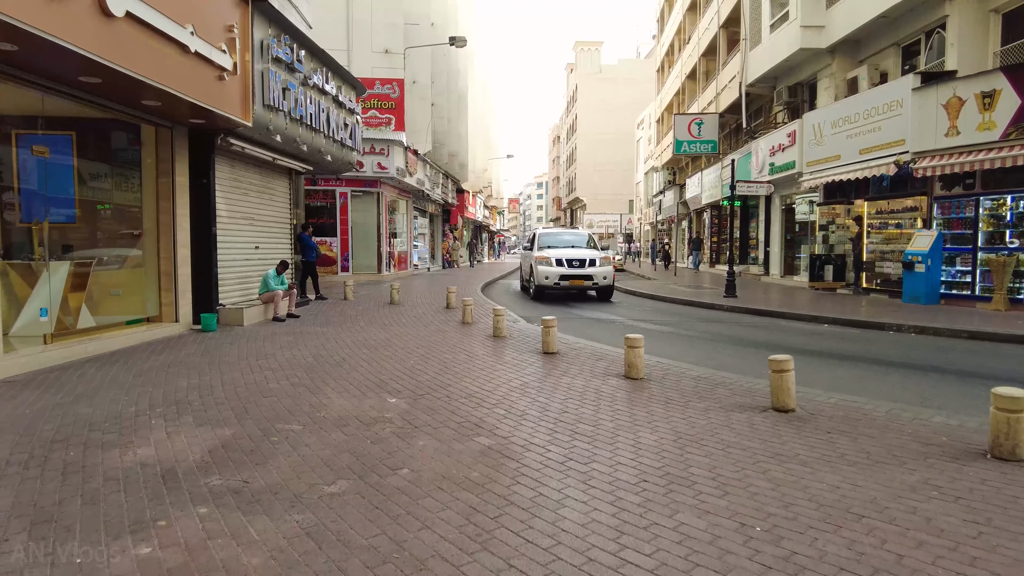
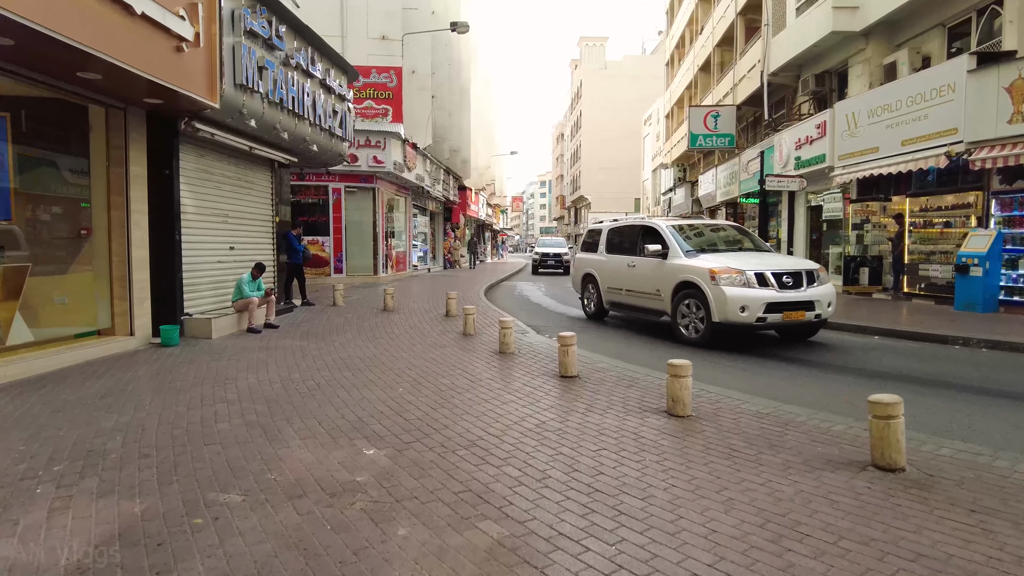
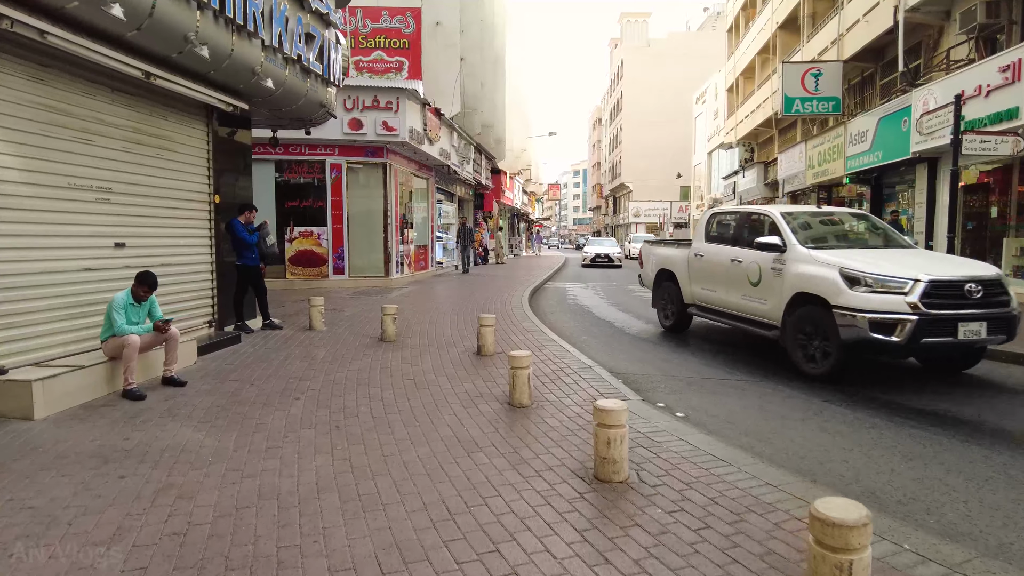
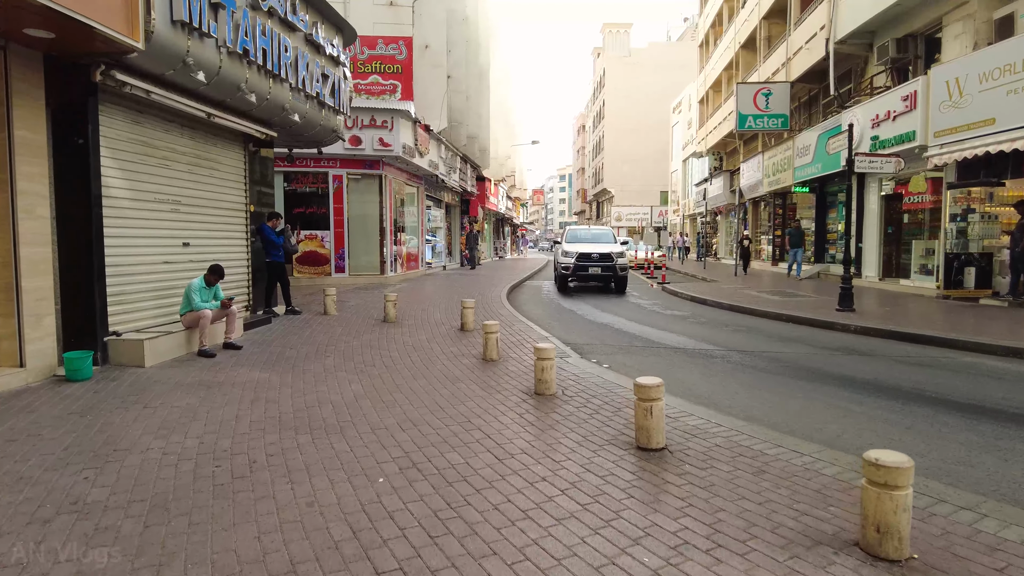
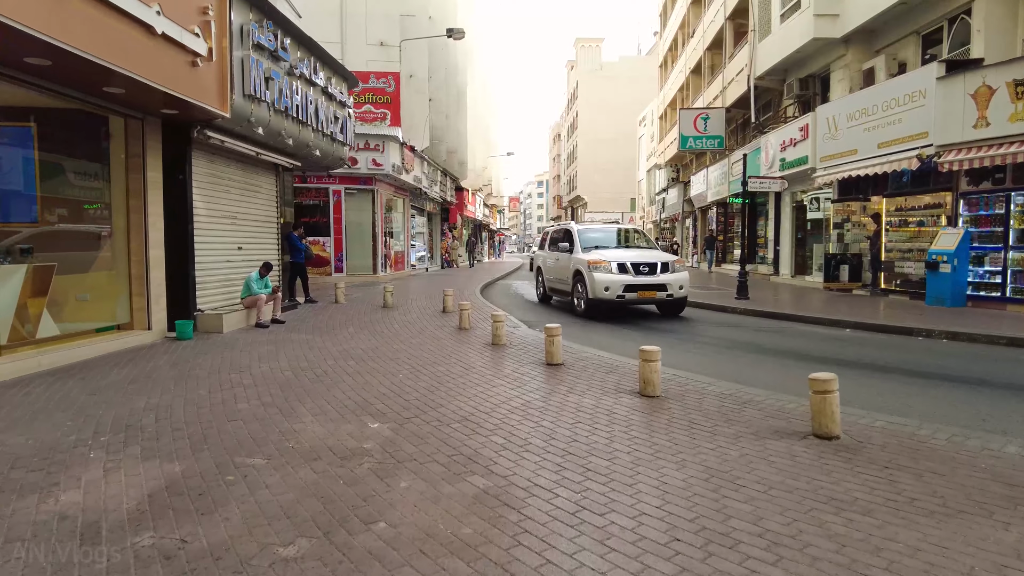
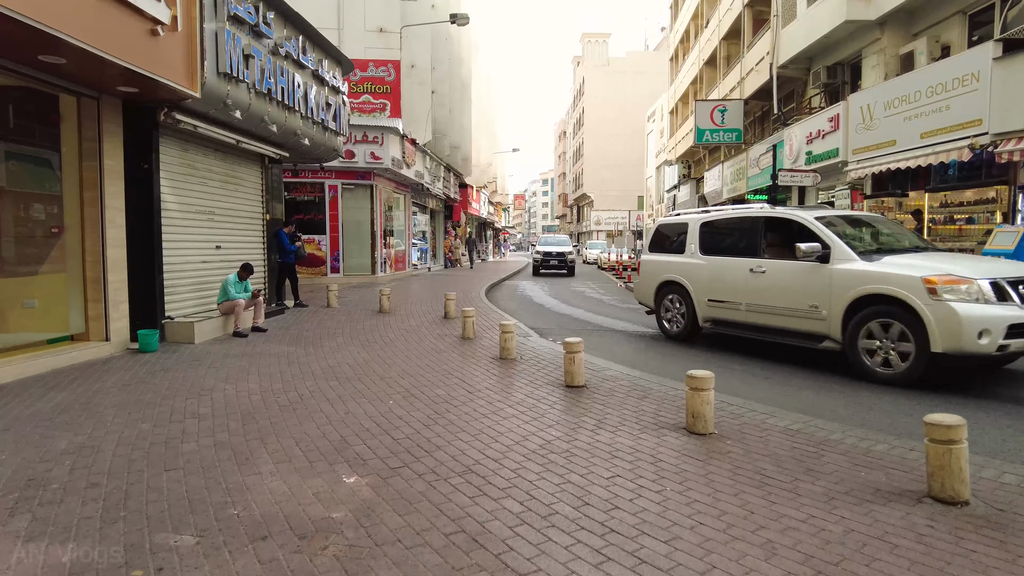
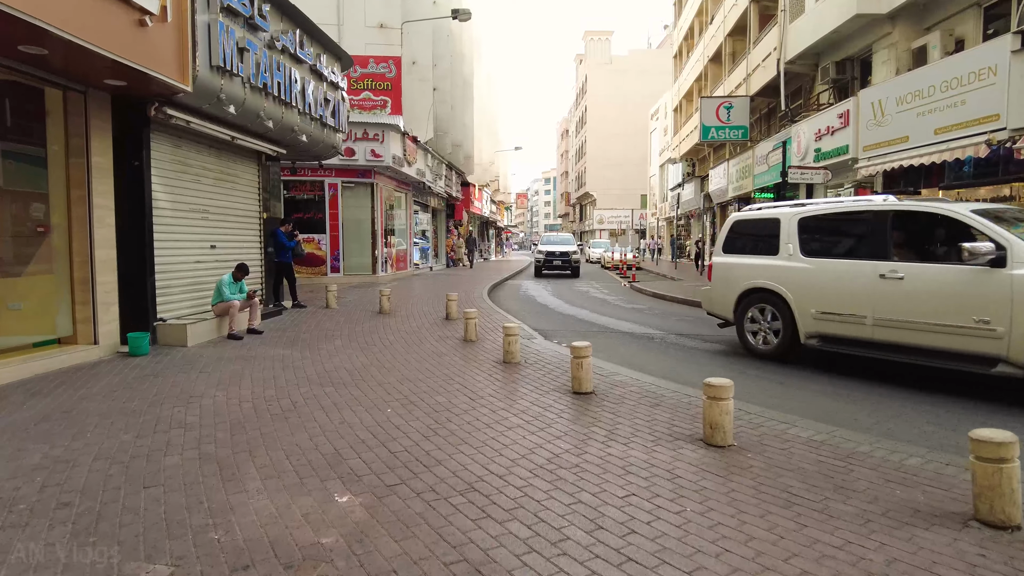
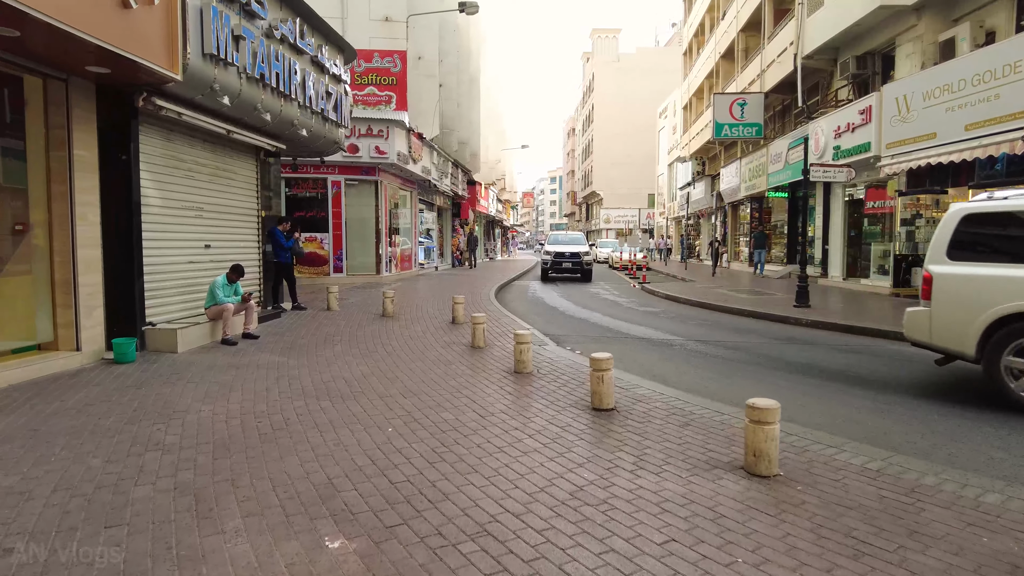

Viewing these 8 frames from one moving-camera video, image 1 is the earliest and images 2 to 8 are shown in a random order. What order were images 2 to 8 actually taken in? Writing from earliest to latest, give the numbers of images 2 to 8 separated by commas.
5, 2, 6, 7, 8, 4, 3
